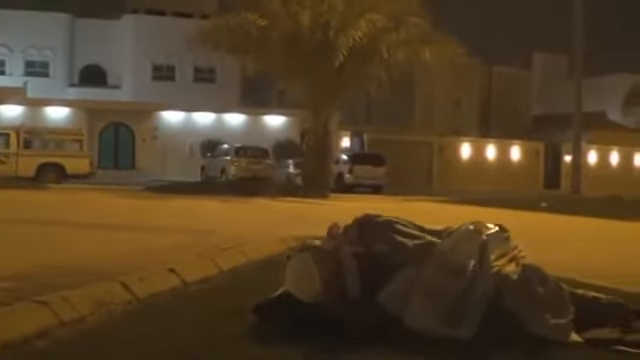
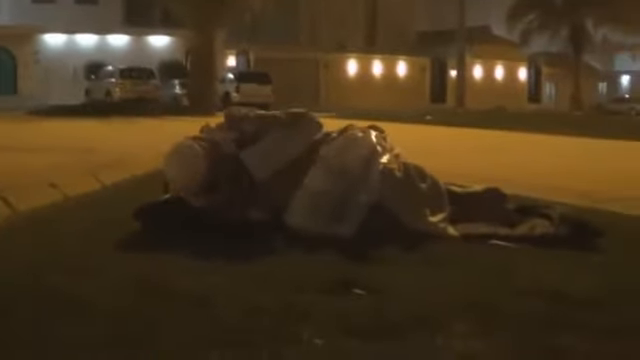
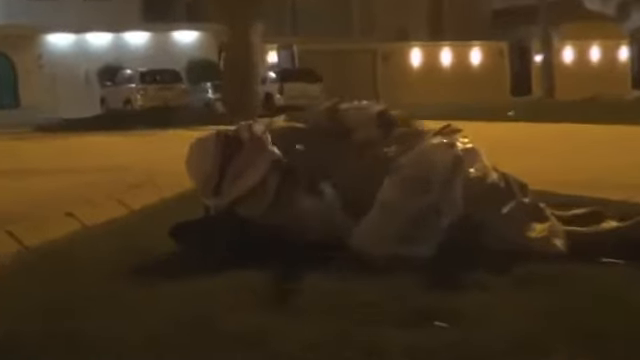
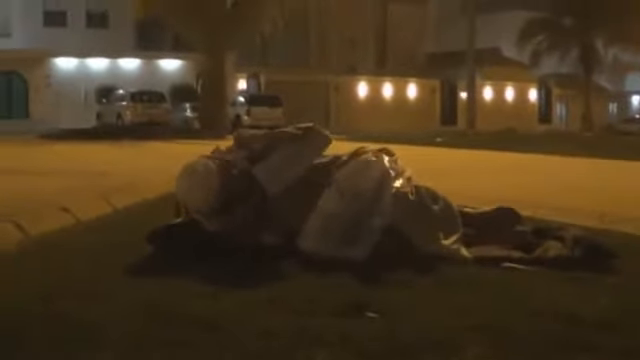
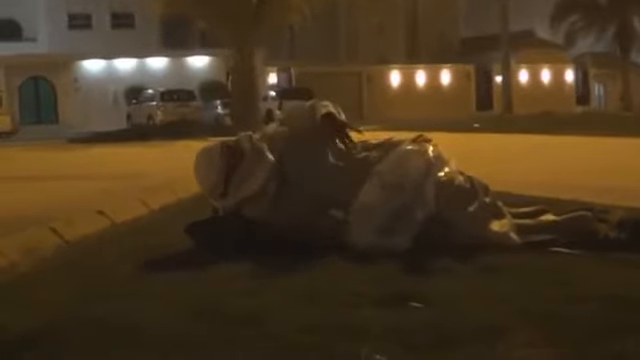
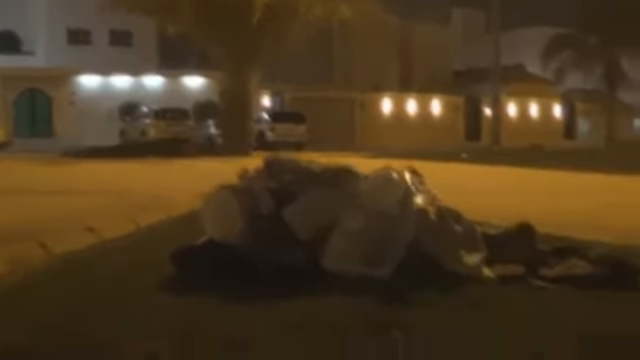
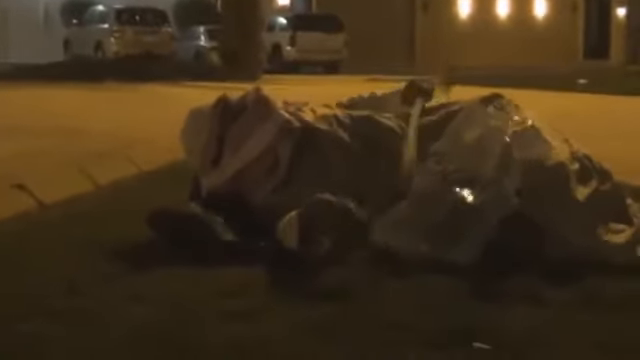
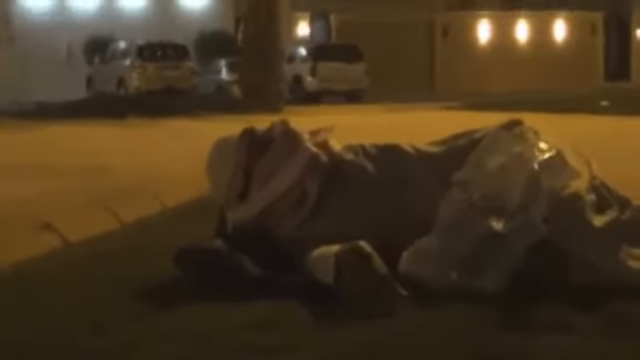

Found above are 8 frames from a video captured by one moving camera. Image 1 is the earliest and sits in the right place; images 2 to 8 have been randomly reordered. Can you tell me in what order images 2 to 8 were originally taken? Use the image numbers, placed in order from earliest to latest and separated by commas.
6, 2, 4, 5, 3, 8, 7
